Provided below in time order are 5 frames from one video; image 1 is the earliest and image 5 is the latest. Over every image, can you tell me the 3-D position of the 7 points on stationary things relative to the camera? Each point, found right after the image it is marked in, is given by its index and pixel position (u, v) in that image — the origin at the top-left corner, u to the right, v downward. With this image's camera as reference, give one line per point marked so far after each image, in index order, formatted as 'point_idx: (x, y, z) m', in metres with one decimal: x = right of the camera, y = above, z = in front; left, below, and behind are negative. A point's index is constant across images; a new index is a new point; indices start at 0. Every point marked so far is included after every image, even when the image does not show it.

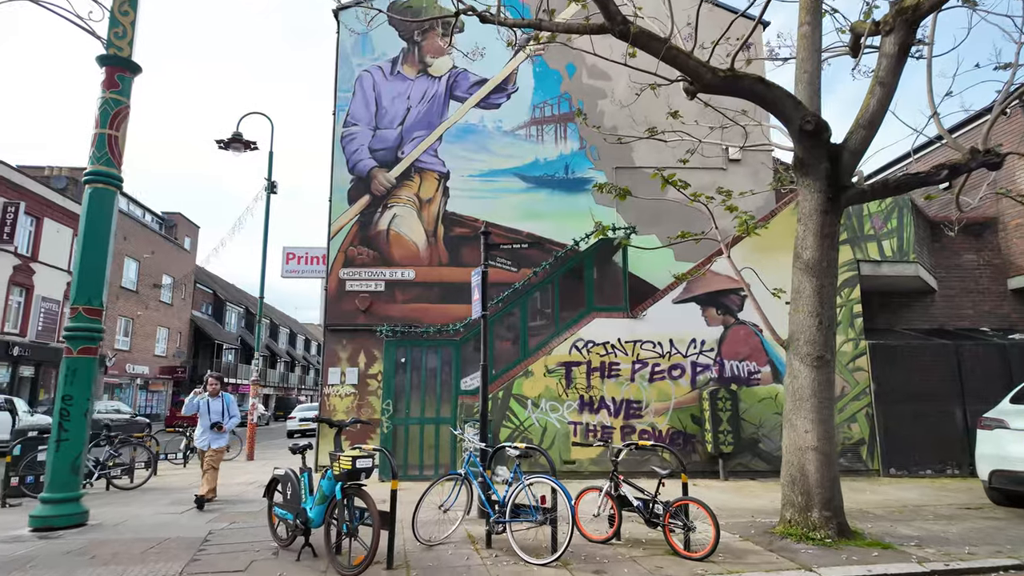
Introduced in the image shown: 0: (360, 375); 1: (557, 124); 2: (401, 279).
0: (-3.5, -2.0, +13.8) m
1: (+1.1, +4.2, +15.1) m
2: (-2.7, +0.2, +14.2) m
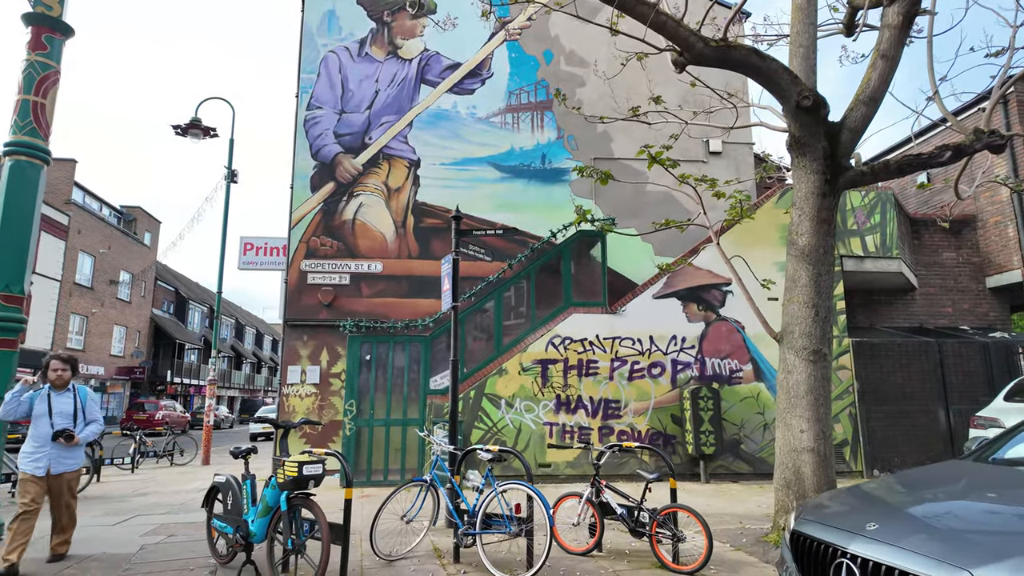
0: (-4.1, -1.9, +12.9) m
1: (+0.5, +4.3, +14.5) m
2: (-3.3, +0.4, +13.4) m
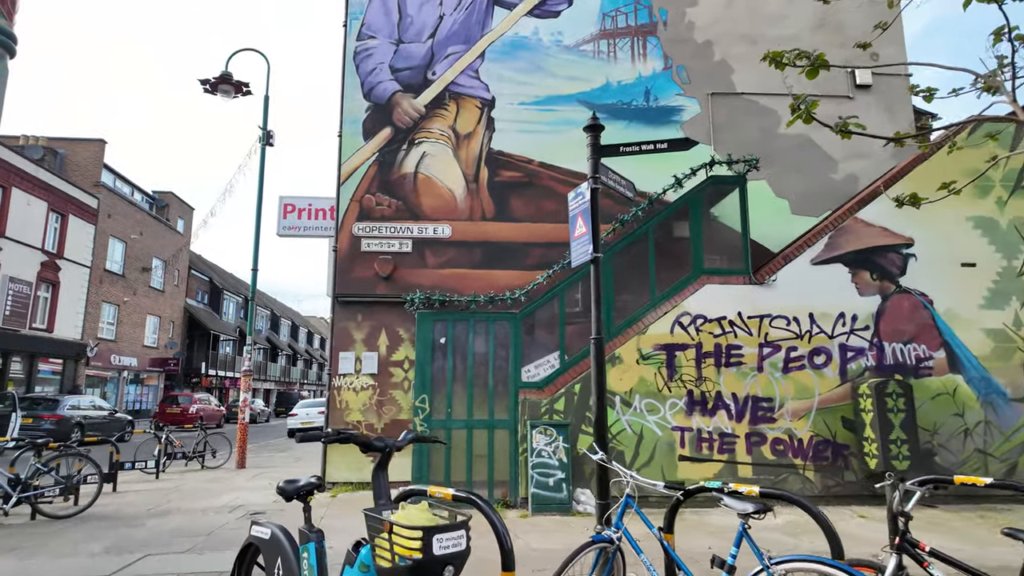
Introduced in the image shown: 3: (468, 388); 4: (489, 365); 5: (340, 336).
0: (-2.3, -1.3, +10.4) m
1: (+2.4, +4.9, +11.6) m
2: (-1.4, +0.9, +10.8) m
3: (-0.7, -1.5, +8.8) m
4: (-0.3, -1.2, +8.9) m
5: (-3.0, -0.8, +10.4) m
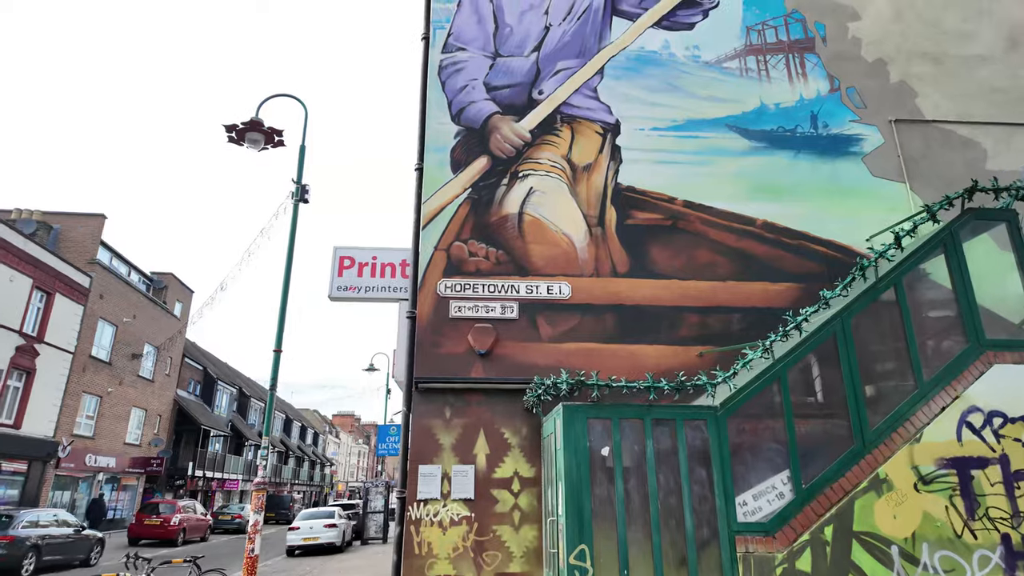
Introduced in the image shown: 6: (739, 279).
0: (-0.4, -2.3, +7.0) m
1: (+4.3, +3.6, +9.2) m
2: (+0.5, -0.1, +7.8) m
3: (+1.3, -2.2, +5.4) m
4: (+1.6, -1.9, +5.6) m
5: (-1.1, -1.8, +7.1) m
6: (+3.0, +0.1, +8.0) m
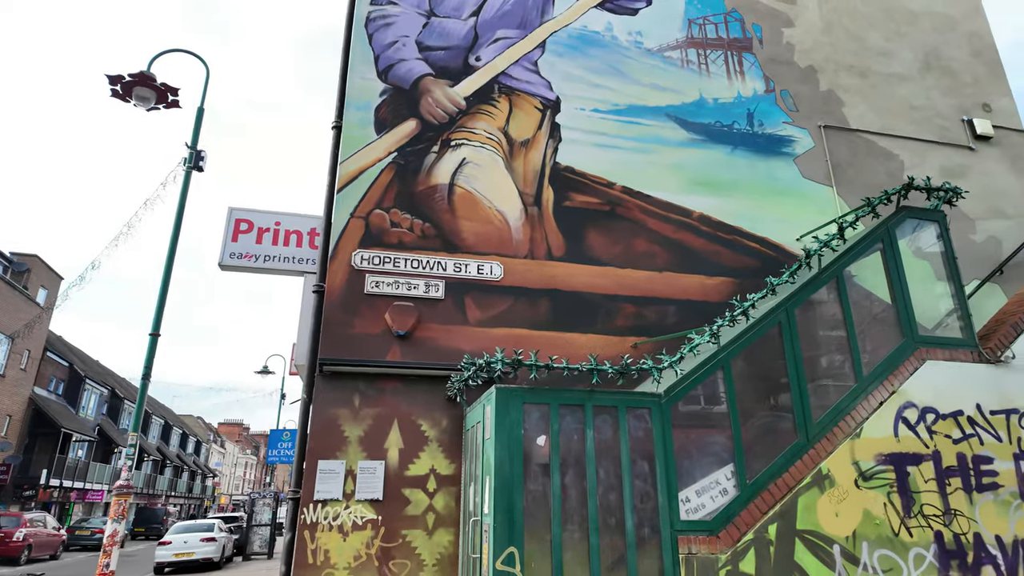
0: (-1.2, -2.0, +6.1) m
1: (+3.3, +3.6, +9.2) m
2: (-0.4, +0.1, +7.0) m
3: (+0.6, -2.0, +4.8) m
4: (+0.9, -1.7, +5.0) m
5: (-1.9, -1.5, +6.1) m
6: (+2.1, +0.2, +7.6) m
